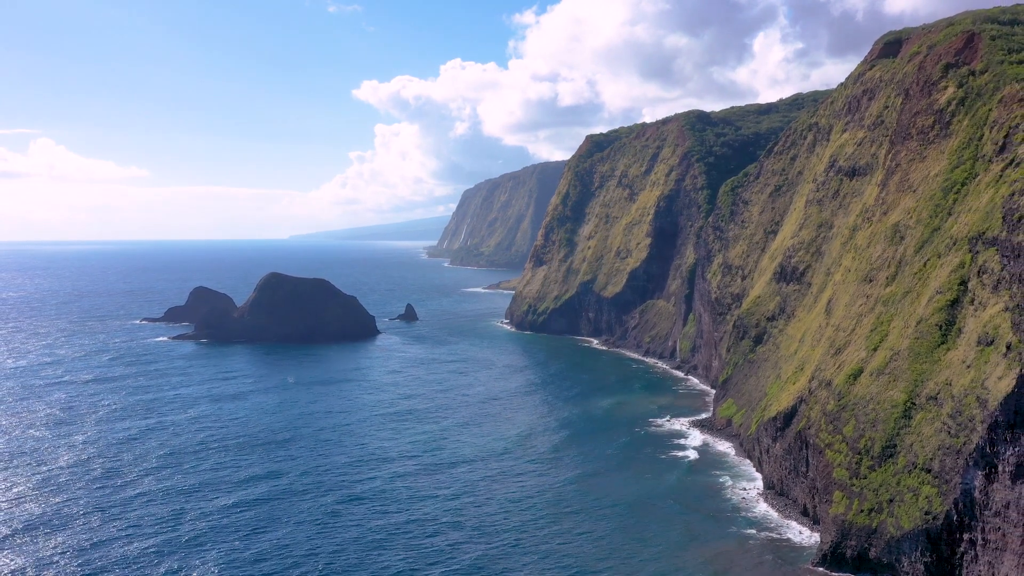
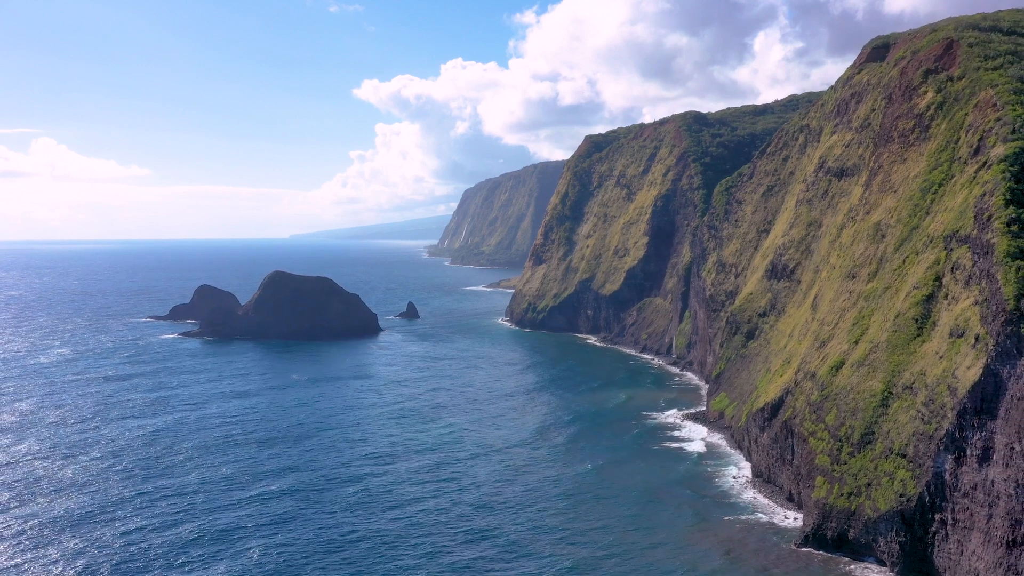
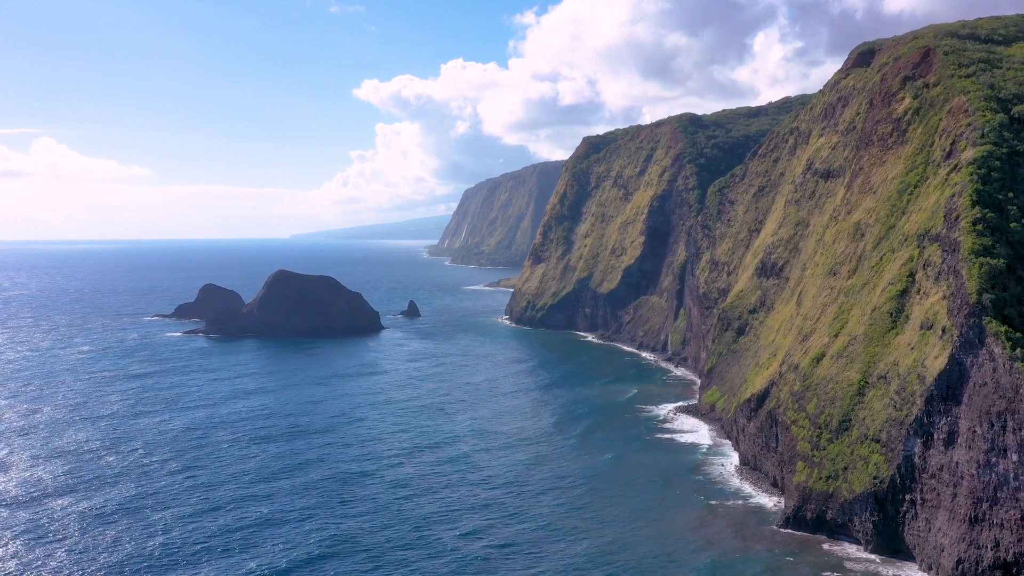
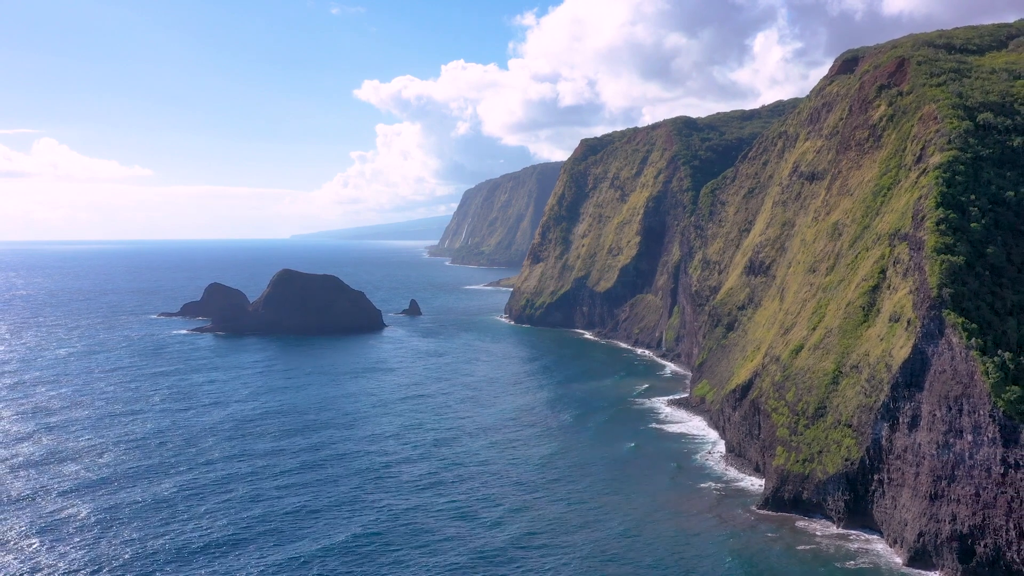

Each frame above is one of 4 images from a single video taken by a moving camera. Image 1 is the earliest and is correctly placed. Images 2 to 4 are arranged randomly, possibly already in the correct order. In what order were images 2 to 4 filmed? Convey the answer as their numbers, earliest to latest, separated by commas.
2, 3, 4
